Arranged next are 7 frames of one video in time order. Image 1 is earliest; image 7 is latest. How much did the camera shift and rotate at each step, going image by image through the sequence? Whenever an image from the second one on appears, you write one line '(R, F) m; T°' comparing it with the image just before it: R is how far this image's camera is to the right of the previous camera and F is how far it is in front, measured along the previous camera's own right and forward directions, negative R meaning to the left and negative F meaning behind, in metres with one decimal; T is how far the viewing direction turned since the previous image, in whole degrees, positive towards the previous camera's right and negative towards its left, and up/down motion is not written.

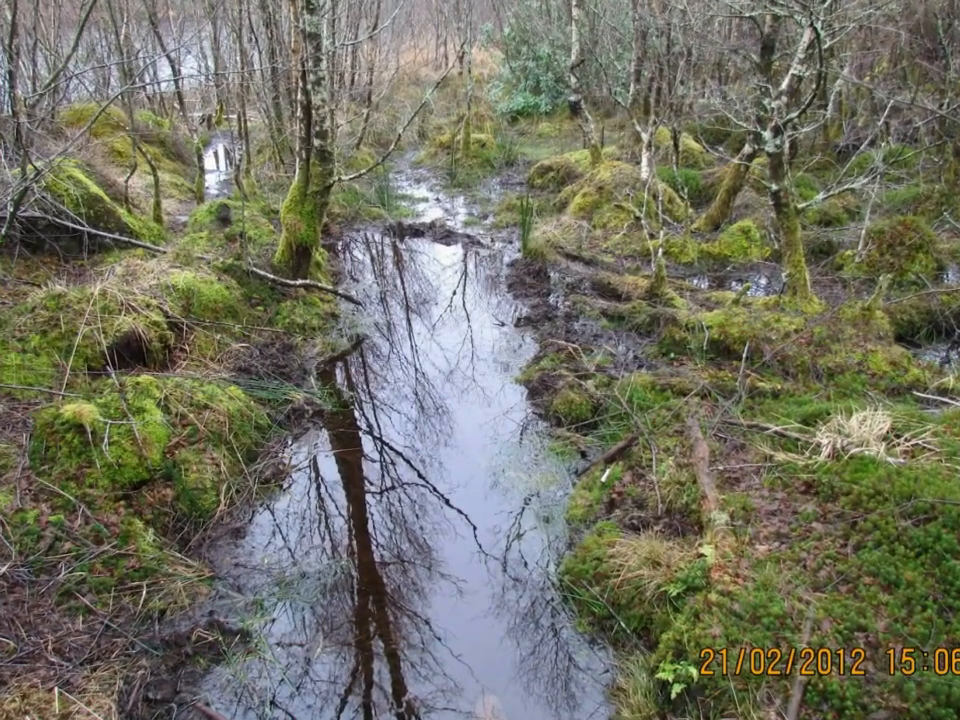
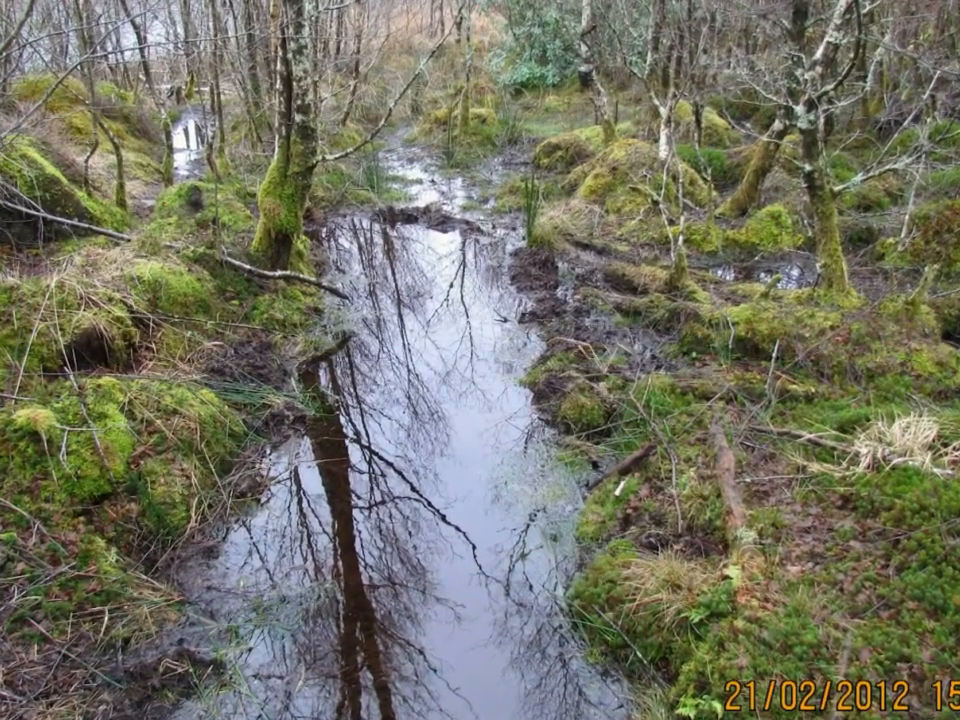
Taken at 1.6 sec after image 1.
(0.0, +0.7) m; 0°
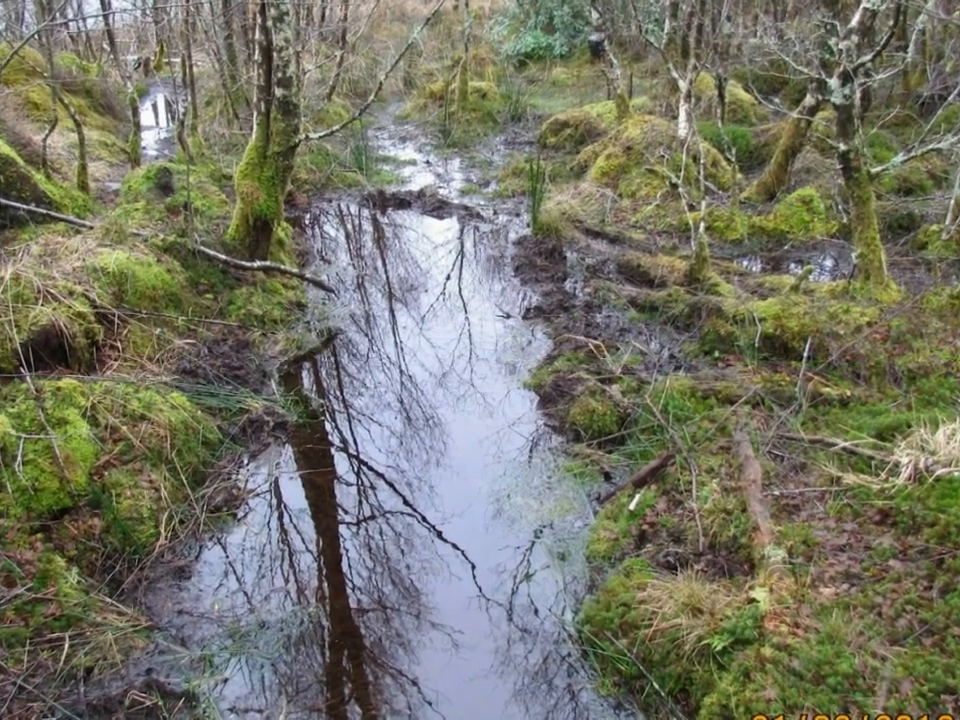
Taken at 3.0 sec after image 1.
(0.0, +0.6) m; 0°
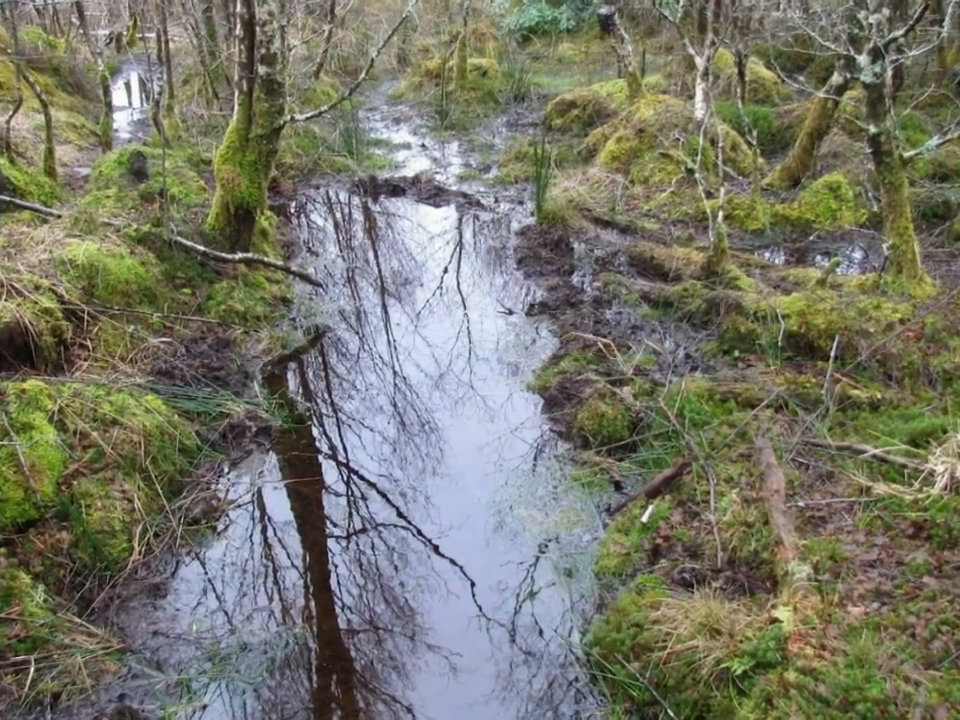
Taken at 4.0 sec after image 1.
(0.0, +0.5) m; 0°
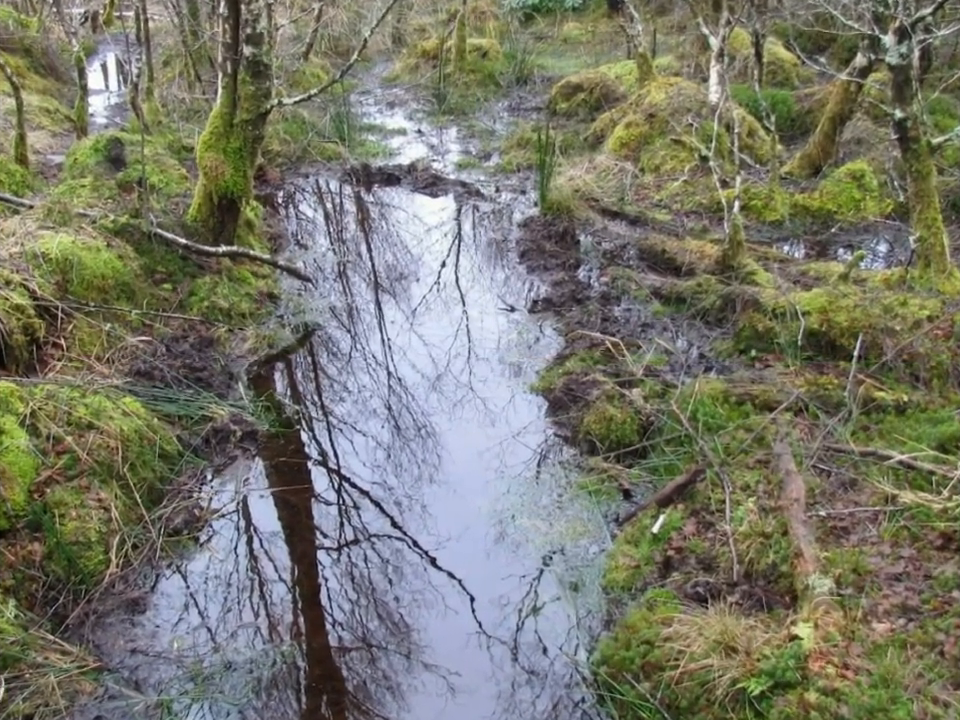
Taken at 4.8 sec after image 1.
(0.0, +0.3) m; 0°
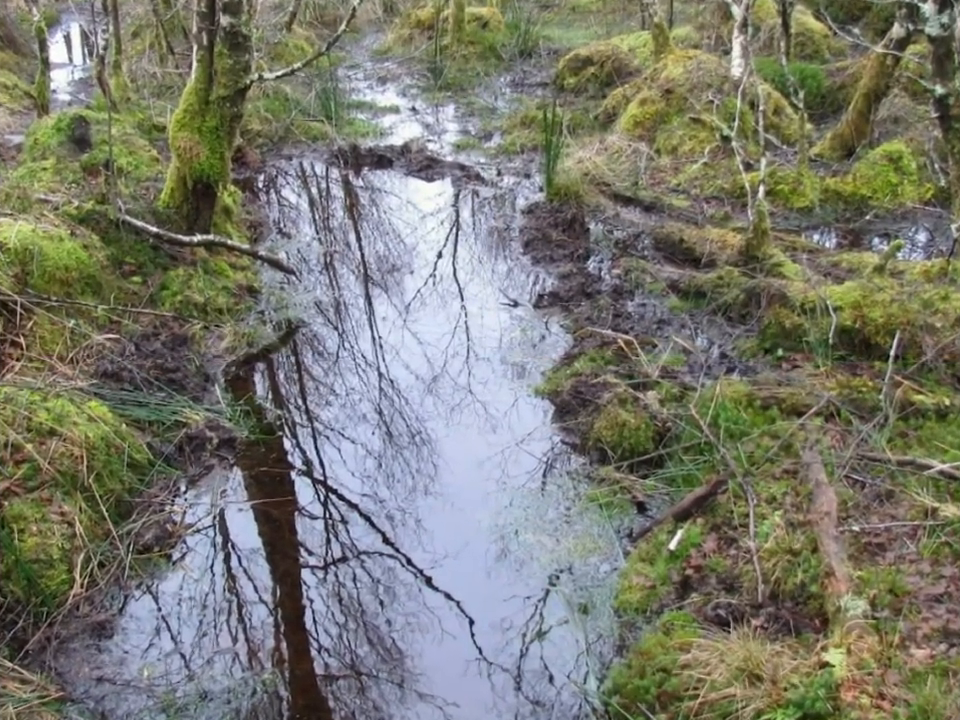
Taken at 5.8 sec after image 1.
(0.0, +0.5) m; 0°
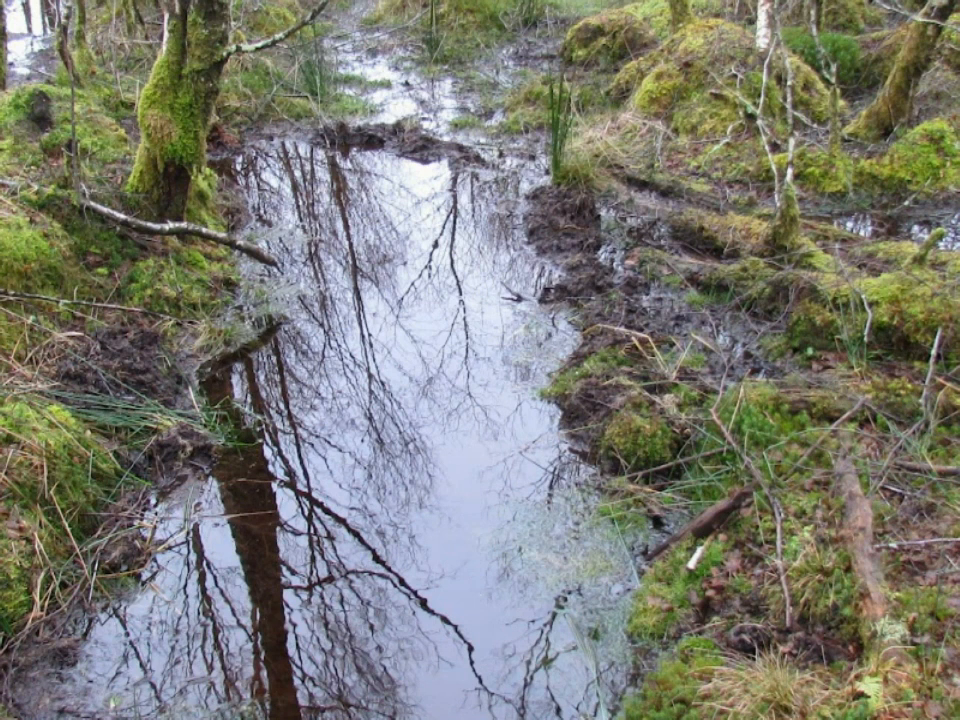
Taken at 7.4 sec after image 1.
(0.0, +0.4) m; 0°
